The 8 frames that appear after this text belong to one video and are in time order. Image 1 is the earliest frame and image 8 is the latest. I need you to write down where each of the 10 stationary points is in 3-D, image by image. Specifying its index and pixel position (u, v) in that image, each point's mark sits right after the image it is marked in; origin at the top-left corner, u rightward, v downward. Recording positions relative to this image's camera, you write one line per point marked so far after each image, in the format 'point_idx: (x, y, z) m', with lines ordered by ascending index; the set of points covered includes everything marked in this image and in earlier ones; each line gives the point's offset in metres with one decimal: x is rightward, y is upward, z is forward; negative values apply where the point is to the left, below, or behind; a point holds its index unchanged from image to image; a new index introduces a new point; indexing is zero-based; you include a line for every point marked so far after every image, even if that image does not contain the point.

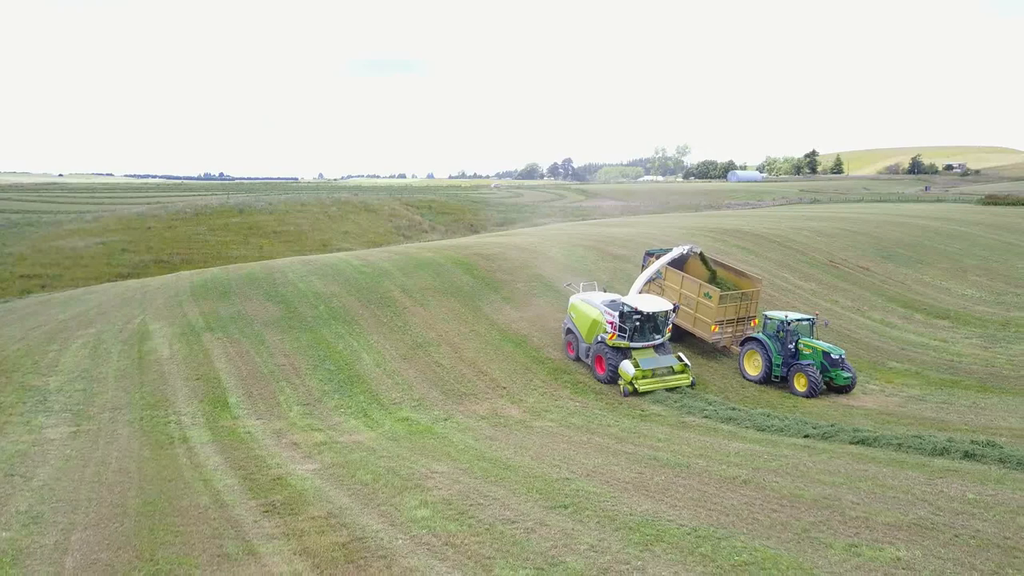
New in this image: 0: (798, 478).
0: (+3.5, -2.3, +9.8) m
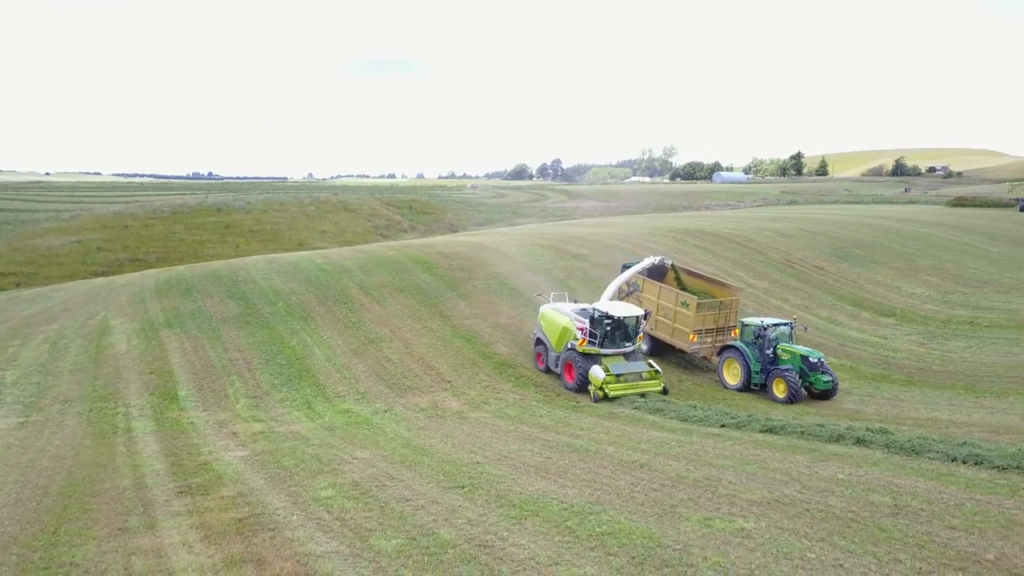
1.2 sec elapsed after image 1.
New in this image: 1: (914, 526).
0: (+2.3, -2.2, +10.4) m
1: (+3.6, -2.1, +7.2) m
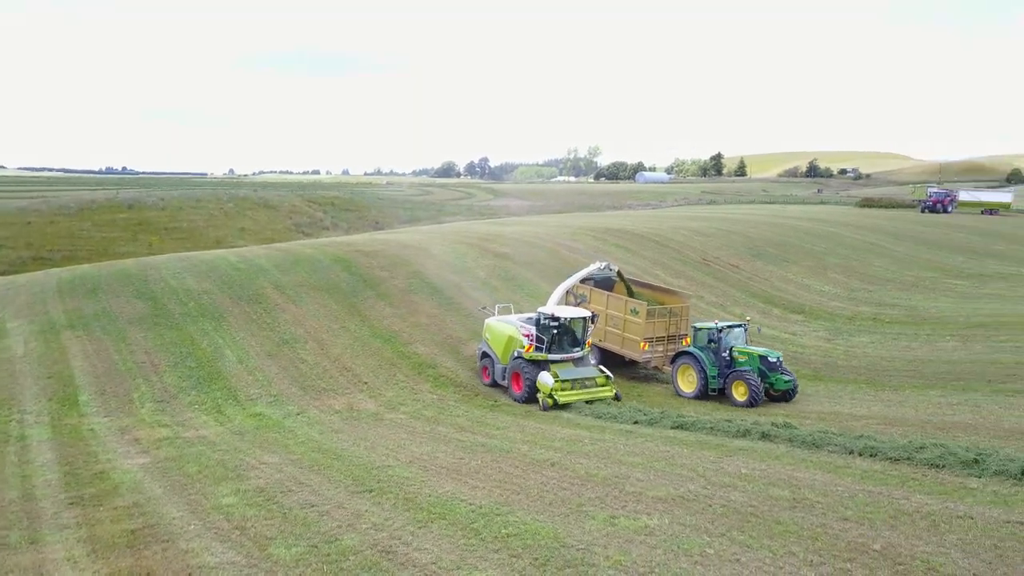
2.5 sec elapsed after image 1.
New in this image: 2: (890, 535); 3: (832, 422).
0: (+1.2, -2.2, +10.5) m
1: (+2.7, -2.1, +7.4) m
2: (+3.2, -2.1, +6.9) m
3: (+5.0, -2.0, +12.5) m
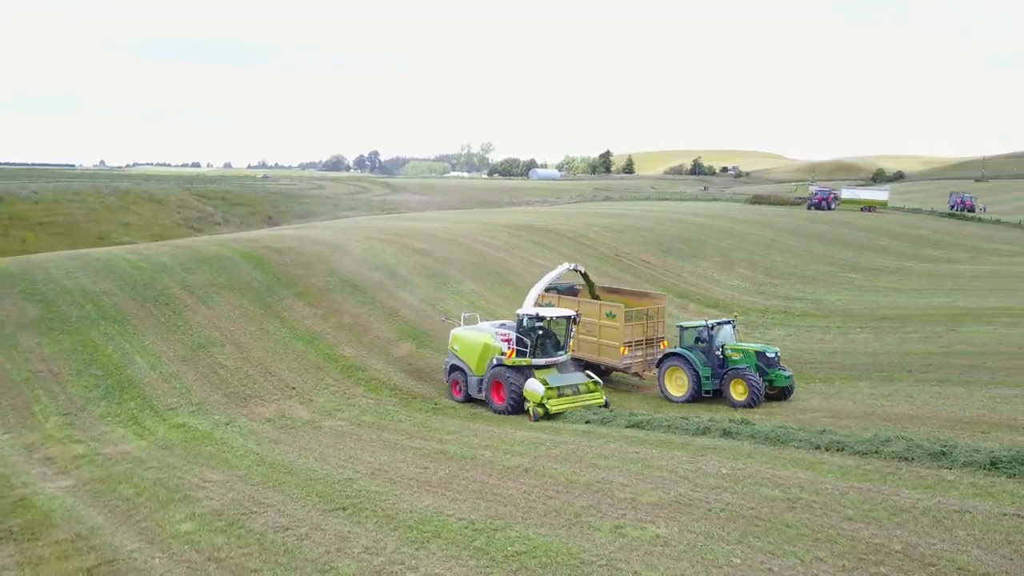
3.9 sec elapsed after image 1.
0: (+0.8, -2.2, +10.2) m
1: (+2.8, -2.1, +7.4) m
2: (+3.3, -2.1, +6.9) m
3: (+4.3, -2.0, +12.7) m
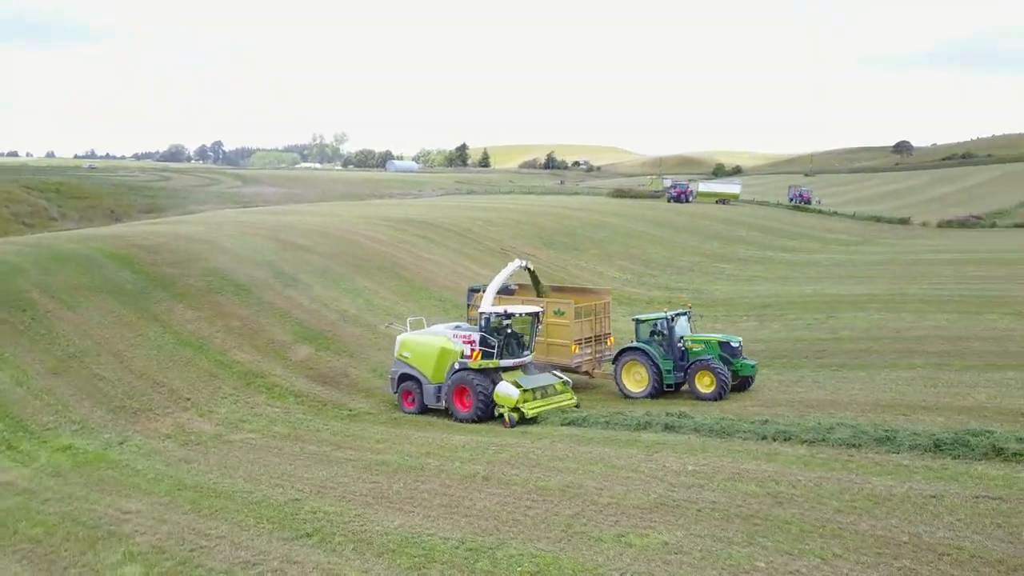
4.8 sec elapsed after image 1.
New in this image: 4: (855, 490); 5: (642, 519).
0: (+0.3, -2.2, +9.9) m
1: (+2.7, -2.1, +7.4) m
2: (+3.3, -2.0, +7.0) m
3: (+3.3, -1.9, +12.9) m
4: (+3.4, -2.0, +8.1) m
5: (+1.2, -2.1, +7.5) m
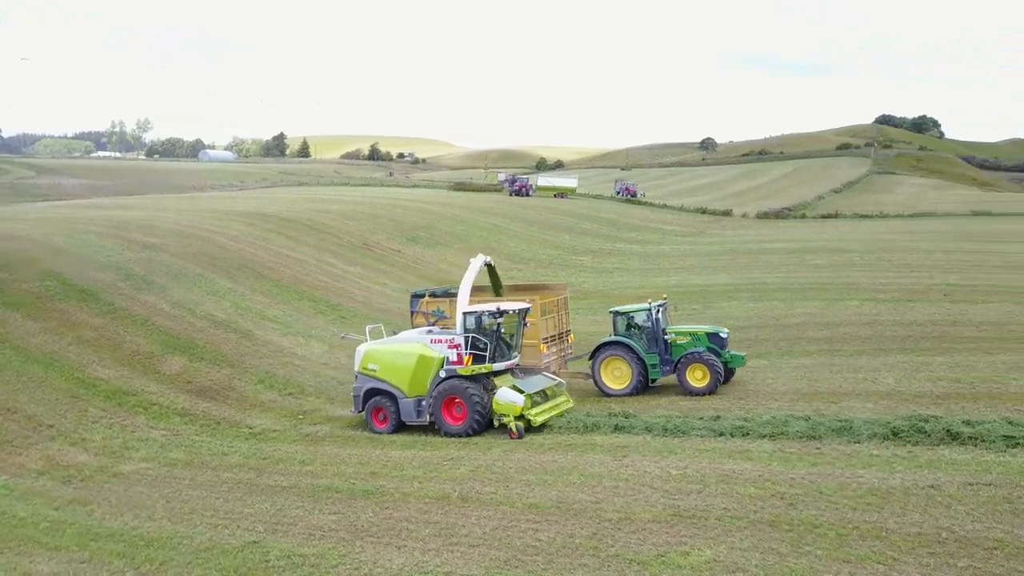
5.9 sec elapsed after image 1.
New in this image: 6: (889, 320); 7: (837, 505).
0: (0.0, -2.2, +9.2) m
1: (+2.9, -2.0, +7.3) m
2: (+3.6, -2.0, +7.1) m
3: (+2.2, -1.8, +12.8) m
4: (+3.4, -2.0, +8.1) m
5: (+1.4, -2.2, +7.2) m
6: (+8.6, -0.7, +18.6) m
7: (+3.0, -2.0, +7.6) m
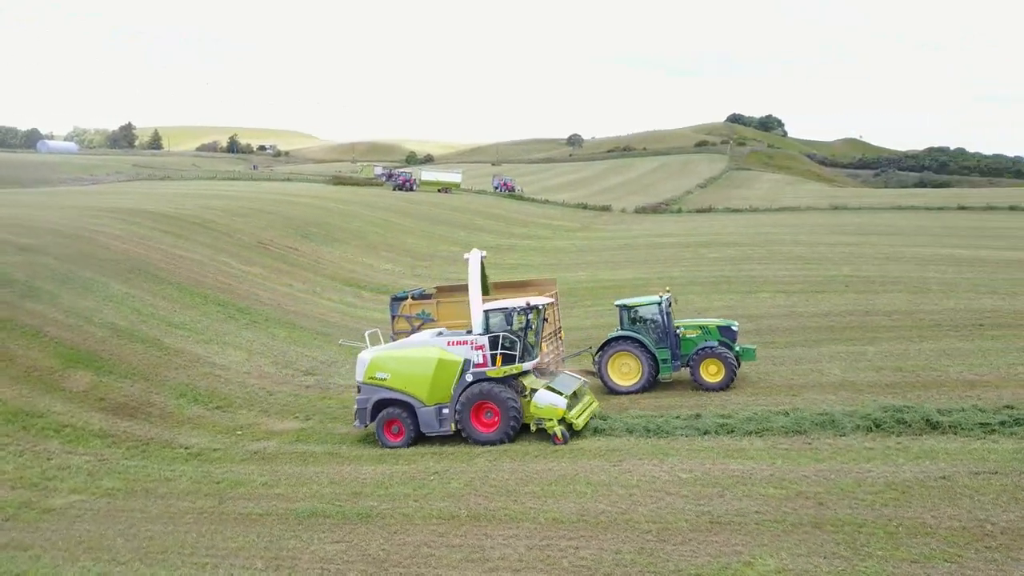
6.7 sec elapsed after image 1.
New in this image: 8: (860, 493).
0: (+0.1, -2.3, +8.8) m
1: (+3.2, -2.0, +7.4) m
2: (+3.9, -2.0, +7.3) m
3: (+1.7, -1.8, +12.7) m
4: (+3.6, -2.0, +8.3) m
5: (+1.8, -2.2, +7.0) m
6: (+7.0, -0.6, +19.4) m
7: (+3.3, -2.0, +7.7) m
8: (+3.4, -2.0, +7.9) m
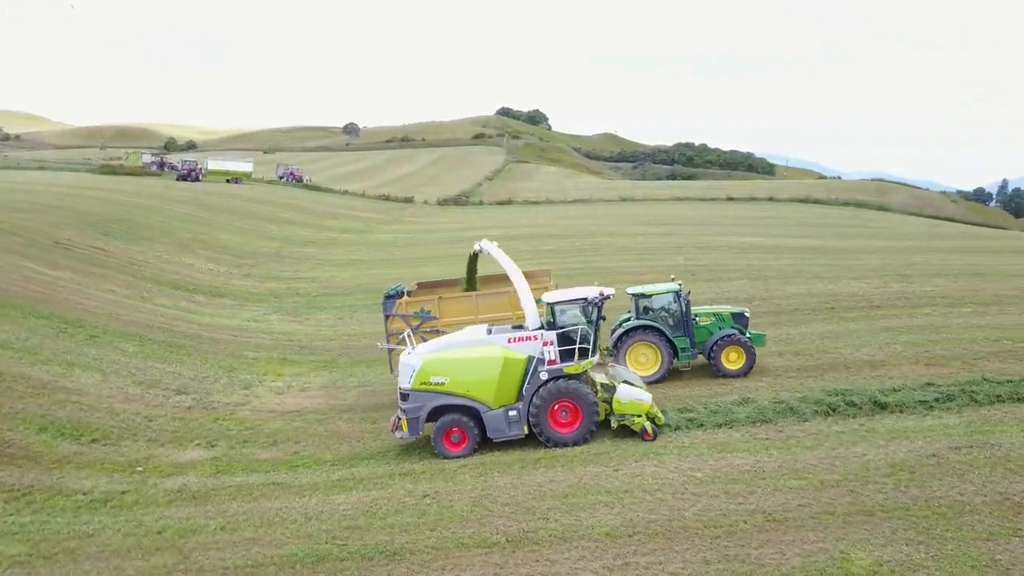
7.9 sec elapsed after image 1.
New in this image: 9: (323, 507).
0: (+0.3, -2.3, +8.4) m
1: (+3.8, -2.0, +7.9) m
2: (+4.5, -1.9, +8.0) m
3: (+0.8, -1.8, +12.6) m
4: (+3.9, -1.9, +8.8) m
5: (+2.5, -2.2, +7.1) m
6: (+4.1, -0.3, +20.4) m
7: (+3.8, -2.0, +8.2) m
8: (+3.8, -2.0, +8.4) m
9: (-2.3, -2.5, +9.4) m
